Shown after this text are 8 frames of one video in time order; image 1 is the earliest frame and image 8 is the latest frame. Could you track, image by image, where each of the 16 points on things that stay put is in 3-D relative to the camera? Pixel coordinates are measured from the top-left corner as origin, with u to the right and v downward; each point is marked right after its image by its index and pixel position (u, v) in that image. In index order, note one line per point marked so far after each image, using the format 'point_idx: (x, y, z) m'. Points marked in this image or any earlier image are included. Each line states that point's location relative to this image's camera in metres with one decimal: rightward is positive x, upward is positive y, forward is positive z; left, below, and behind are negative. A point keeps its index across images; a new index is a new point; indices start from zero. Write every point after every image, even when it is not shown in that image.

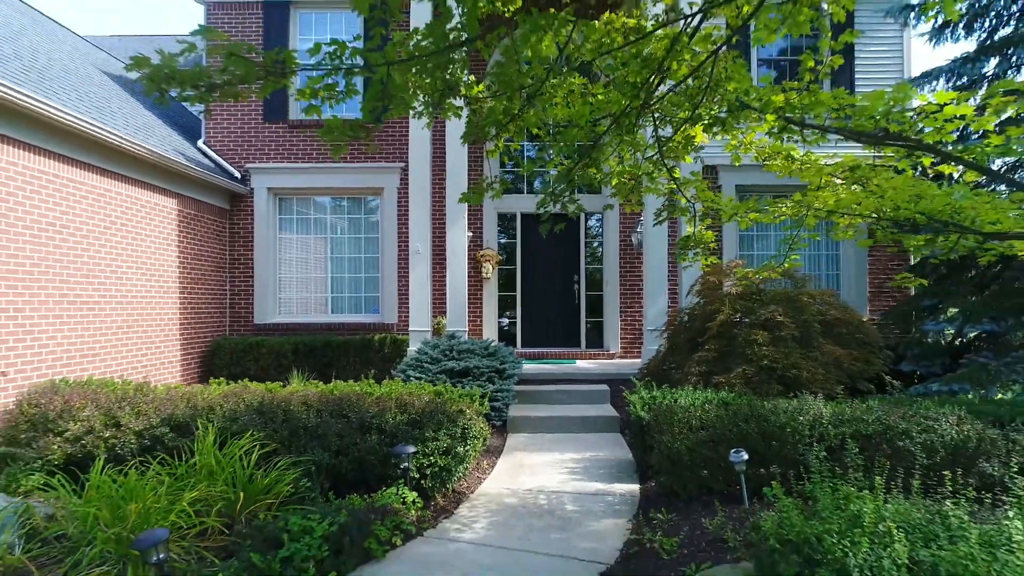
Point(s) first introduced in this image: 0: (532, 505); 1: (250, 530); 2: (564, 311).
0: (+0.1, -1.3, +4.4) m
1: (-1.3, -1.2, +3.4) m
2: (+0.7, -0.3, +9.2) m
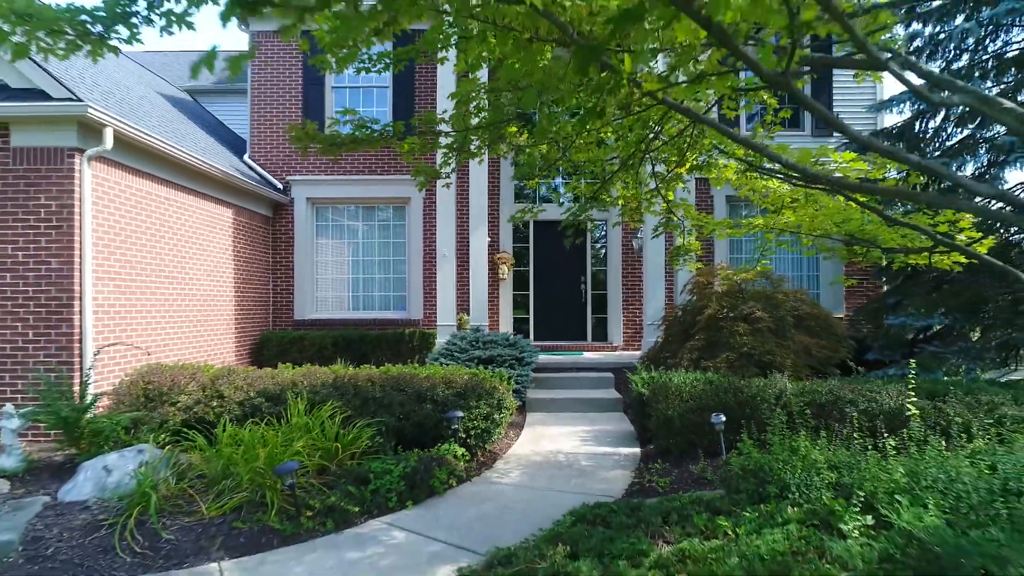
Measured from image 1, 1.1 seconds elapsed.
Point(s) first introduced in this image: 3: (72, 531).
0: (+0.3, -1.3, +5.4) m
1: (-1.1, -1.2, +4.5) m
2: (+0.9, -0.3, +10.3) m
3: (-2.4, -1.3, +3.9) m
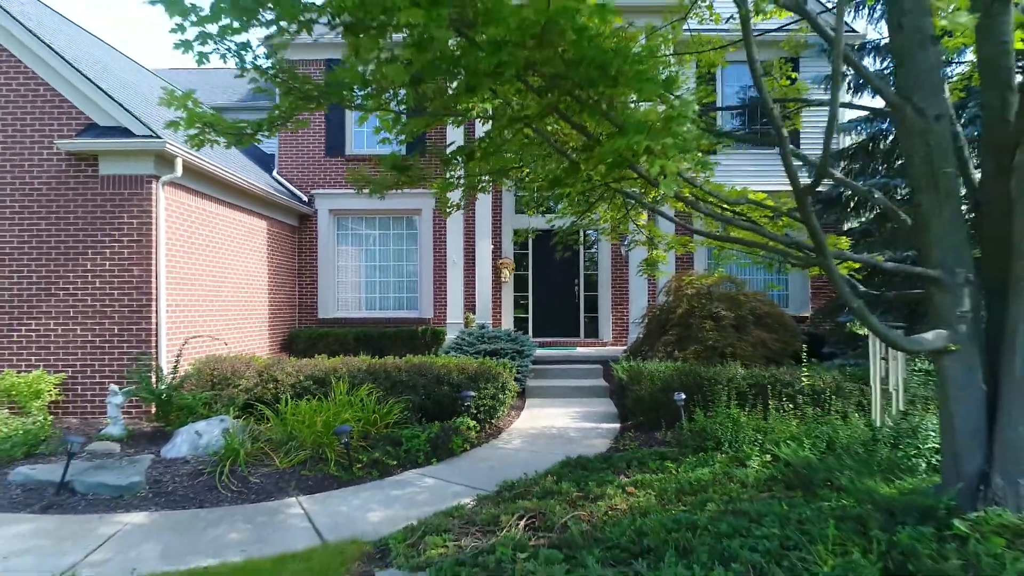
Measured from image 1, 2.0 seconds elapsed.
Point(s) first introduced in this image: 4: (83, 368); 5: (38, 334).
0: (+0.4, -1.4, +6.6) m
1: (-1.1, -1.2, +5.7) m
2: (+0.9, -0.3, +11.5) m
3: (-2.4, -1.4, +5.1) m
4: (-4.2, -0.8, +6.8) m
5: (-4.6, -0.5, +6.9) m
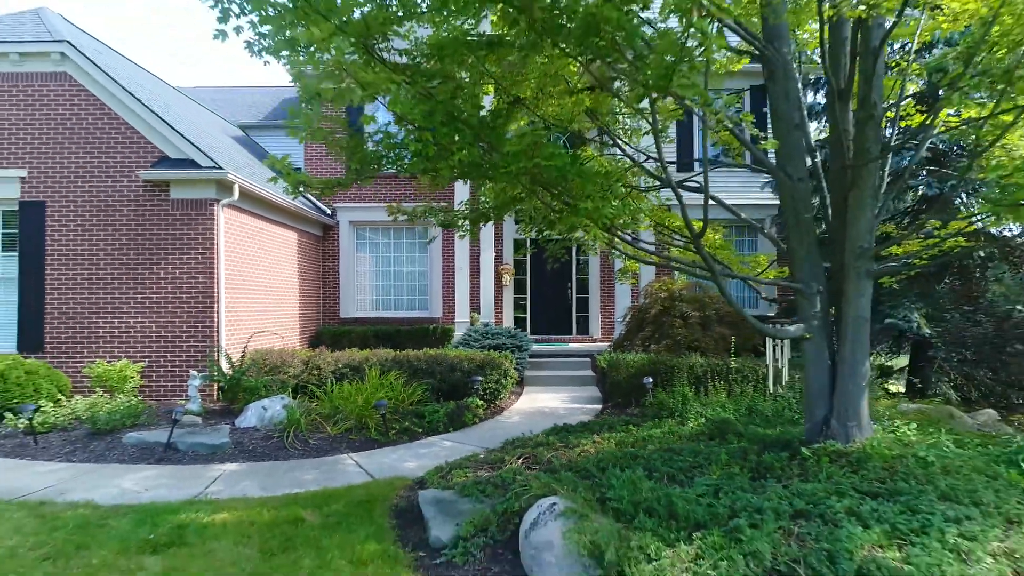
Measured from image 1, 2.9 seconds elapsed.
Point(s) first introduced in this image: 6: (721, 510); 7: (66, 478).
0: (+0.4, -1.4, +8.1) m
1: (-1.1, -1.3, +7.2) m
2: (+0.9, -0.4, +12.9) m
3: (-2.4, -1.4, +6.5) m
4: (-4.2, -0.8, +8.3) m
5: (-4.6, -0.5, +8.3) m
6: (+1.0, -1.1, +3.4) m
7: (-3.5, -1.5, +5.6) m
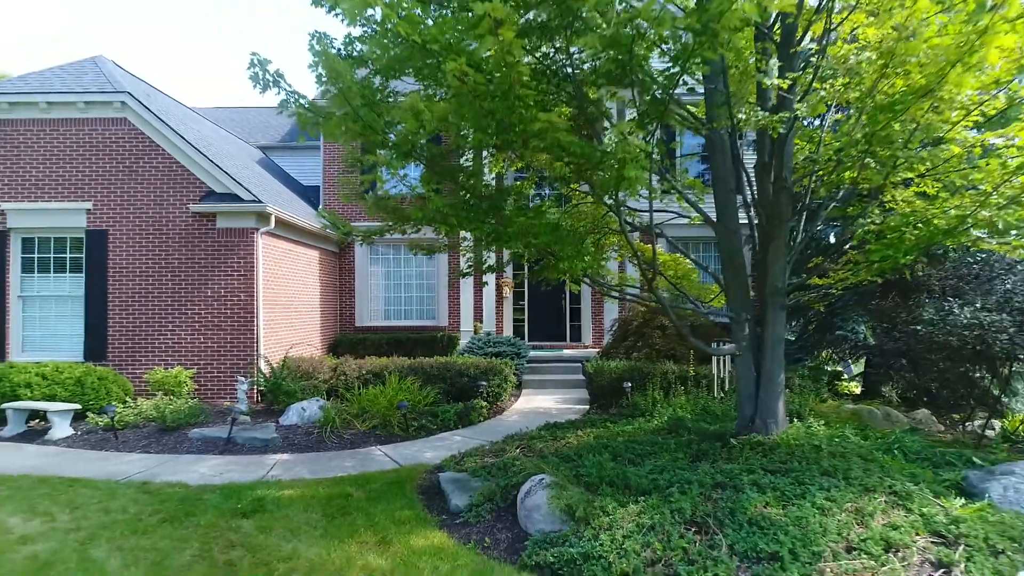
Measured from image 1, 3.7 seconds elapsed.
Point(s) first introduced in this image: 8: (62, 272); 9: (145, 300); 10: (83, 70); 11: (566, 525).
0: (+0.3, -1.6, +9.4) m
1: (-1.1, -1.5, +8.5) m
2: (+0.9, -0.6, +14.2) m
3: (-2.4, -1.6, +7.9) m
4: (-4.2, -1.1, +9.6) m
5: (-4.6, -0.8, +9.6) m
6: (+1.0, -1.3, +4.7) m
7: (-3.5, -1.7, +7.0) m
8: (-6.3, +0.2, +9.9) m
9: (-5.1, -0.2, +9.7) m
10: (-6.4, +3.2, +10.5) m
11: (+0.3, -1.5, +4.5) m
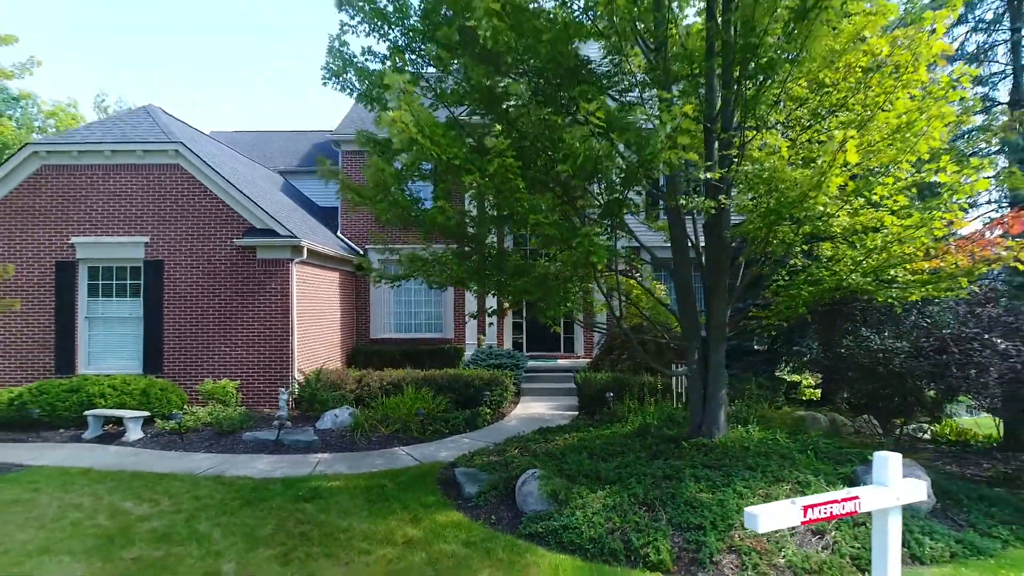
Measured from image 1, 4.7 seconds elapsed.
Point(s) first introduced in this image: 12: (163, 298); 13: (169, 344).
0: (+0.3, -2.0, +11.0) m
1: (-1.1, -1.8, +10.1) m
2: (+0.9, -1.0, +15.8) m
3: (-2.4, -2.0, +9.4) m
4: (-4.2, -1.4, +11.2) m
5: (-4.6, -1.1, +11.2) m
6: (+1.0, -1.7, +6.3) m
7: (-3.6, -2.1, +8.5) m
8: (-6.3, -0.1, +11.5) m
9: (-5.1, -0.5, +11.3) m
10: (-6.4, +2.9, +12.0) m
11: (+0.3, -1.9, +6.0) m
12: (-5.6, -0.2, +11.3) m
13: (-5.5, -0.9, +11.2) m
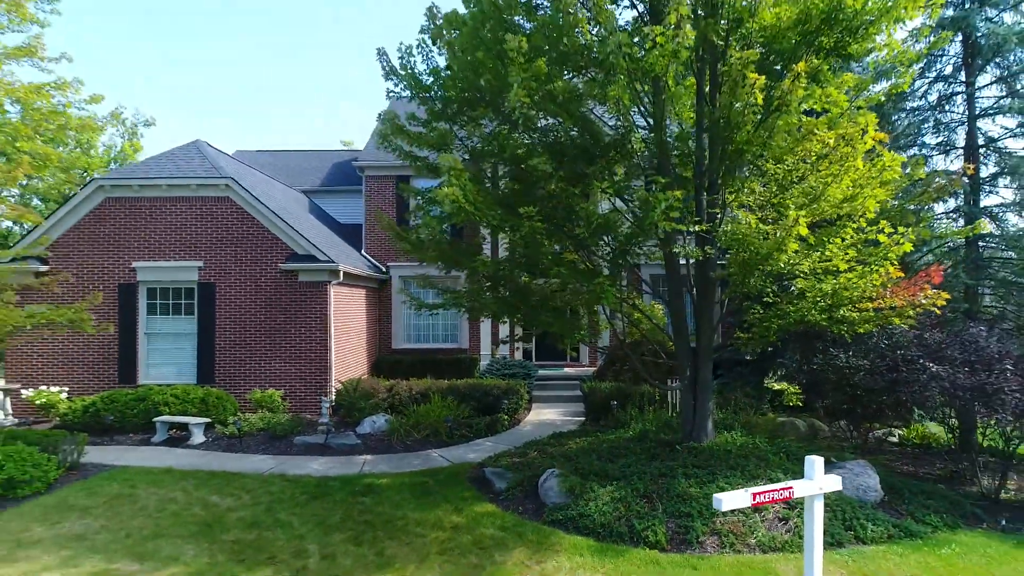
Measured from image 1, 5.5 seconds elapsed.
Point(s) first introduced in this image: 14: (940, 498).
0: (+0.6, -2.3, +12.4) m
1: (-0.8, -2.2, +11.4) m
2: (+1.1, -1.3, +17.2) m
3: (-2.1, -2.3, +10.8) m
4: (-3.9, -1.8, +12.5) m
5: (-4.4, -1.5, +12.6) m
6: (+1.3, -2.0, +7.7) m
7: (-3.3, -2.4, +9.9) m
8: (-6.1, -0.5, +12.8) m
9: (-4.8, -0.9, +12.6) m
10: (-6.1, +2.5, +13.4) m
11: (+0.6, -2.2, +7.4) m
12: (-5.3, -0.5, +12.6) m
13: (-5.2, -1.2, +12.6) m
14: (+4.8, -2.3, +7.8) m
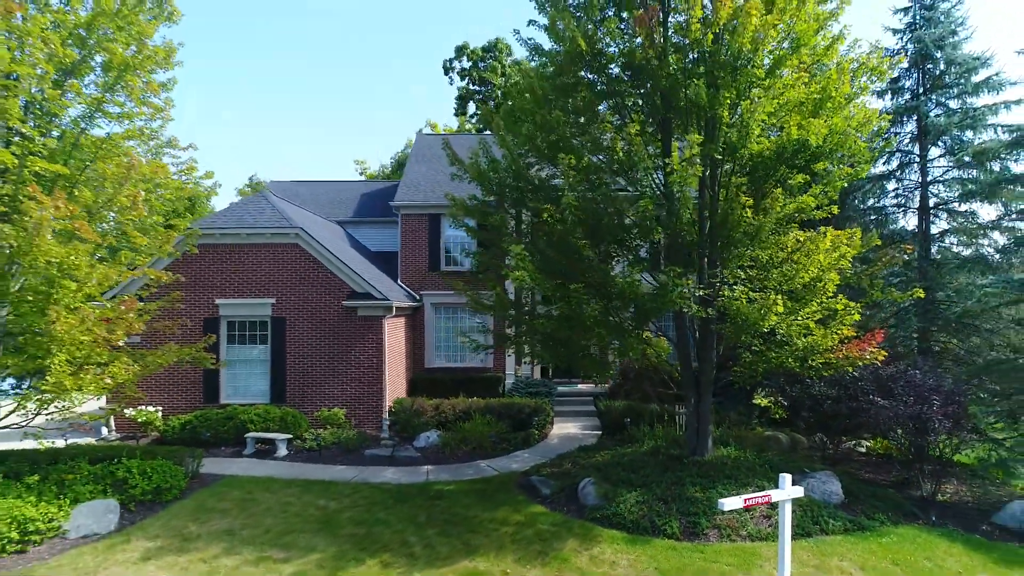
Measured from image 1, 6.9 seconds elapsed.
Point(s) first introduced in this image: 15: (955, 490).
0: (+1.2, -3.1, +14.6) m
1: (-0.2, -2.9, +13.6) m
2: (+1.7, -2.0, +19.4) m
3: (-1.5, -3.1, +13.0) m
4: (-3.3, -2.5, +14.7) m
5: (-3.8, -2.2, +14.7) m
6: (+1.9, -2.8, +9.9) m
7: (-2.7, -3.1, +12.1) m
8: (-5.5, -1.2, +15.0) m
9: (-4.2, -1.6, +14.8) m
10: (-5.5, +1.8, +15.5) m
11: (+1.2, -2.9, +9.6) m
12: (-4.8, -1.2, +14.8) m
13: (-4.6, -1.9, +14.7) m
14: (+5.4, -3.0, +10.1) m
15: (+6.9, -3.2, +11.0) m
